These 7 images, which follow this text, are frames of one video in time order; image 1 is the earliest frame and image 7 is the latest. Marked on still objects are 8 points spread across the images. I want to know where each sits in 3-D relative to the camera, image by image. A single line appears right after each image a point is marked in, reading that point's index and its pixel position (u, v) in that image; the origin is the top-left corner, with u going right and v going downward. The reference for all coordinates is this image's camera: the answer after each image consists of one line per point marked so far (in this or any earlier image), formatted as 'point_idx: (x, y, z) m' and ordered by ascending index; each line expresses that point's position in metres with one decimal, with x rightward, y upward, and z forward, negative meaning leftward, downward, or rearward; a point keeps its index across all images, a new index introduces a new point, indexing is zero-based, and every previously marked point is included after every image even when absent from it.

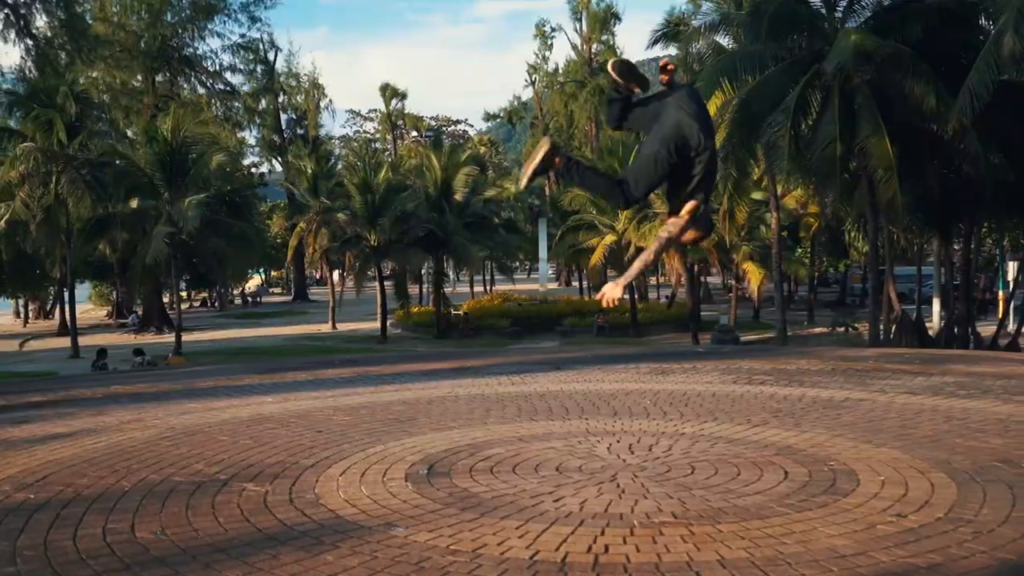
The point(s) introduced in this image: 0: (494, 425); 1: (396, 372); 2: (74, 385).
0: (-0.1, -0.9, +6.9) m
1: (-1.3, -0.9, +11.1) m
2: (-5.6, -1.2, +13.2) m
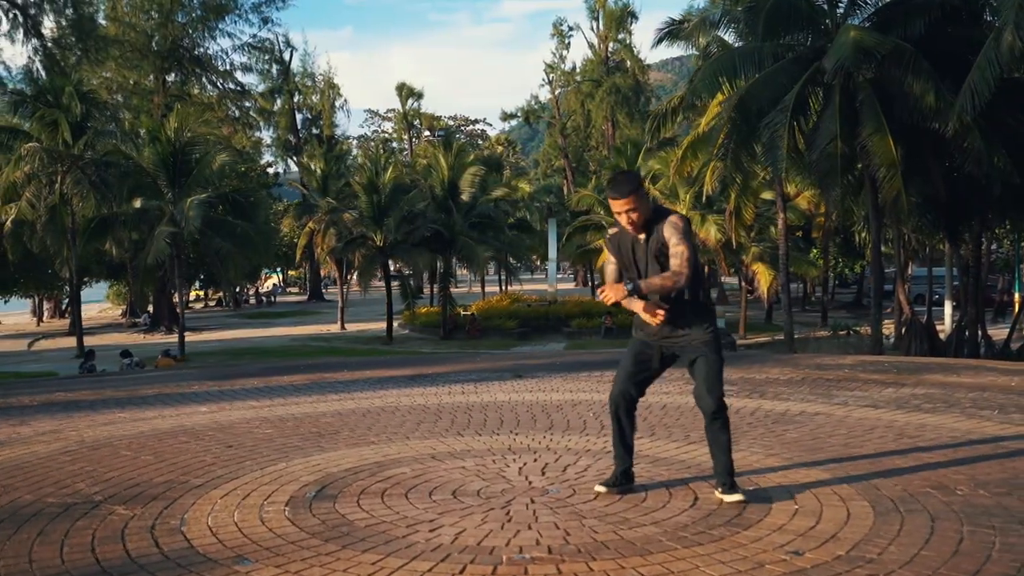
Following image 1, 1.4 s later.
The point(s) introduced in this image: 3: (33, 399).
0: (-0.6, -1.0, +6.6) m
1: (-1.7, -0.9, +10.7) m
2: (-6.0, -1.3, +13.0) m
3: (-4.4, -1.0, +9.3) m
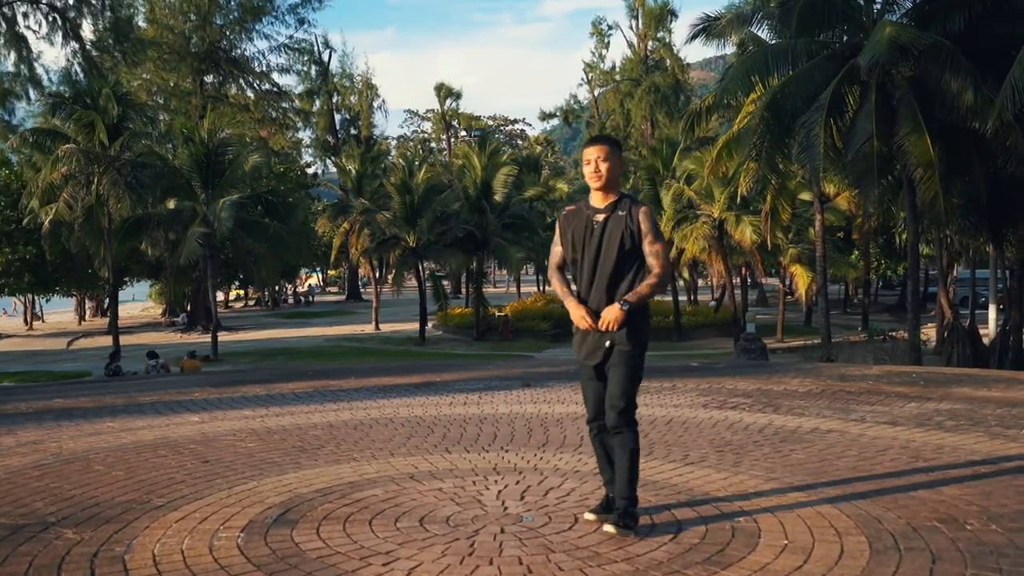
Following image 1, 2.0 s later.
0: (-0.7, -1.0, +6.3) m
1: (-1.6, -1.0, +10.5) m
2: (-5.8, -1.3, +12.9) m
3: (-4.4, -1.1, +9.2) m
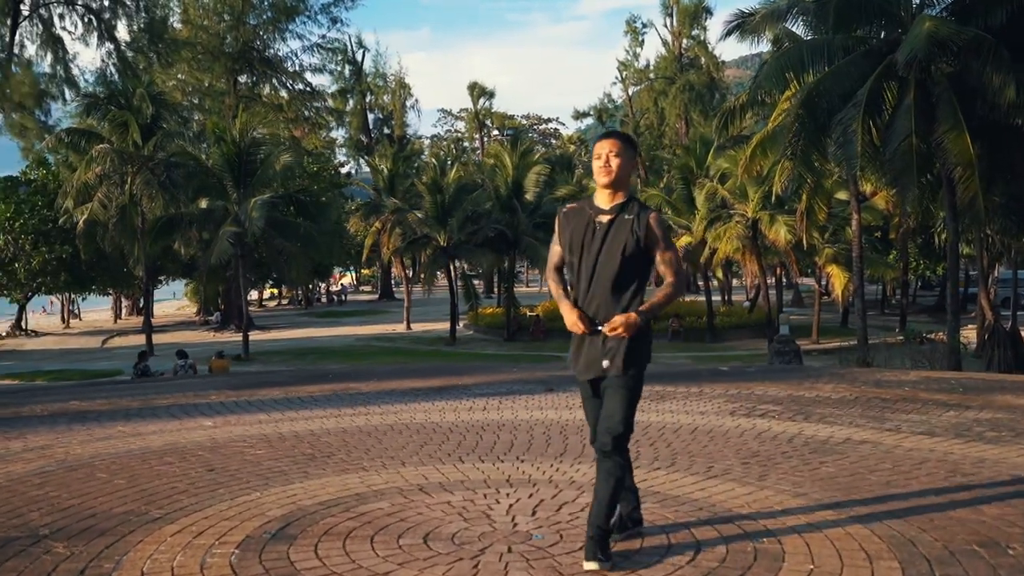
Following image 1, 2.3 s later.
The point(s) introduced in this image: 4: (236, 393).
0: (-0.6, -1.1, +6.0) m
1: (-1.3, -1.0, +10.3) m
2: (-5.5, -1.3, +12.9) m
3: (-4.2, -1.1, +9.1) m
4: (-2.7, -1.0, +9.8) m
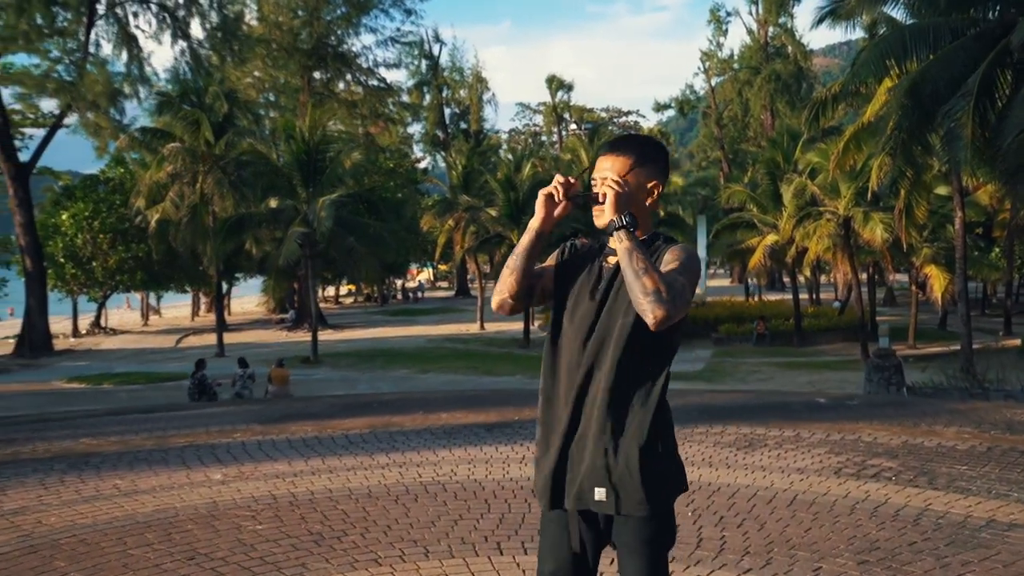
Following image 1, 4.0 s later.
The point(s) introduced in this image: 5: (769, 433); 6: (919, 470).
0: (-0.4, -1.3, +4.8) m
1: (-0.8, -1.2, +9.1) m
2: (-4.7, -1.5, +12.0) m
3: (-3.7, -1.3, +8.2) m
4: (-2.1, -1.2, +8.8) m
5: (+2.1, -1.2, +8.1) m
6: (+2.7, -1.2, +6.8) m
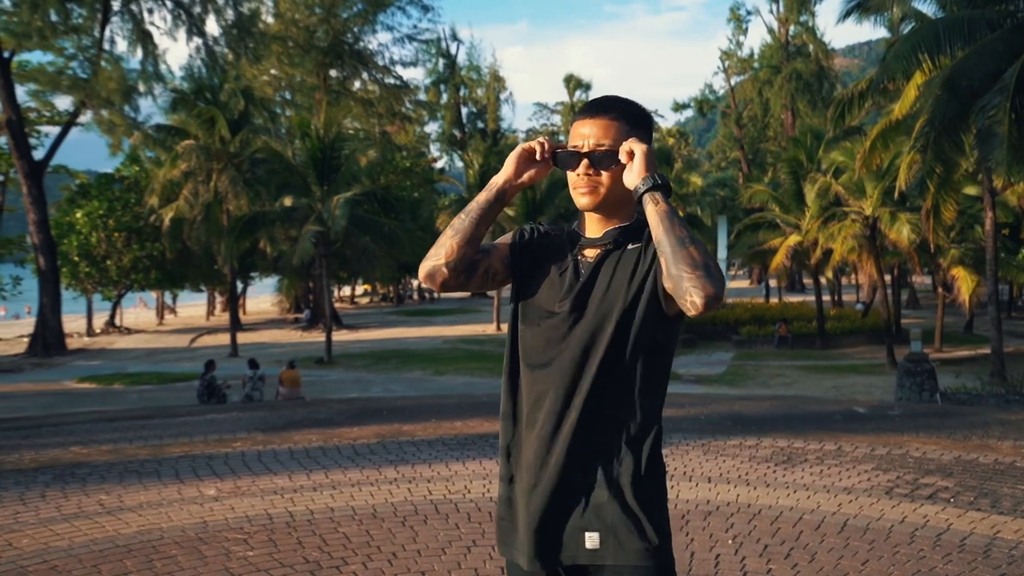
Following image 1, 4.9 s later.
0: (-0.3, -1.3, +4.3) m
1: (-0.6, -1.2, +8.5) m
2: (-4.5, -1.5, +11.5) m
3: (-3.6, -1.3, +7.6) m
4: (-2.0, -1.2, +8.2) m
5: (+2.2, -1.2, +7.5) m
6: (+2.8, -1.2, +6.2) m
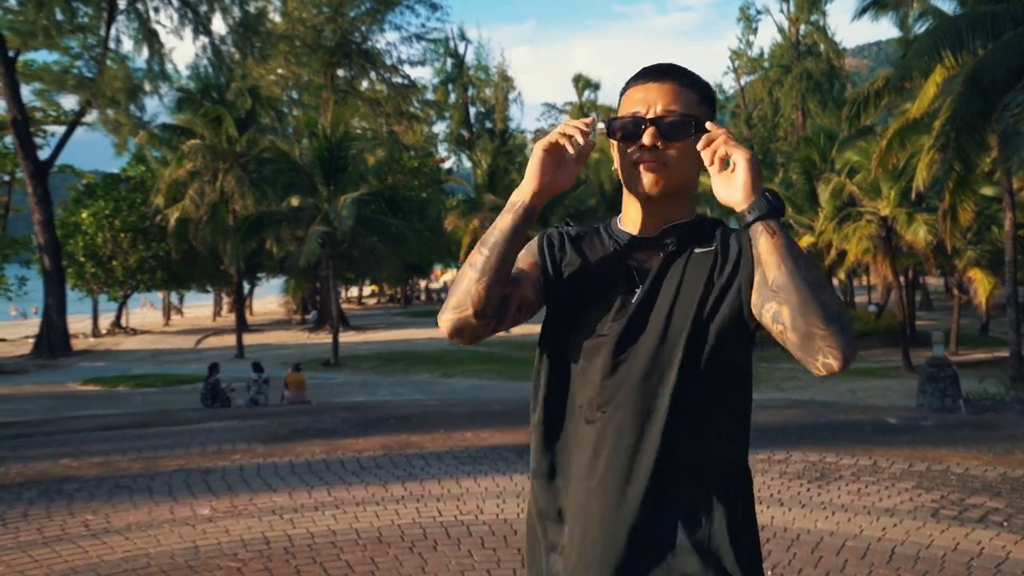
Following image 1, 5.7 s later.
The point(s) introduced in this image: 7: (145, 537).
0: (-0.2, -1.3, +3.8) m
1: (-0.5, -1.2, +8.1) m
2: (-4.4, -1.5, +11.1) m
3: (-3.5, -1.3, +7.2) m
4: (-1.9, -1.2, +7.8) m
5: (+2.3, -1.2, +7.1) m
6: (+2.9, -1.3, +5.7) m
7: (-1.9, -1.3, +5.3) m
